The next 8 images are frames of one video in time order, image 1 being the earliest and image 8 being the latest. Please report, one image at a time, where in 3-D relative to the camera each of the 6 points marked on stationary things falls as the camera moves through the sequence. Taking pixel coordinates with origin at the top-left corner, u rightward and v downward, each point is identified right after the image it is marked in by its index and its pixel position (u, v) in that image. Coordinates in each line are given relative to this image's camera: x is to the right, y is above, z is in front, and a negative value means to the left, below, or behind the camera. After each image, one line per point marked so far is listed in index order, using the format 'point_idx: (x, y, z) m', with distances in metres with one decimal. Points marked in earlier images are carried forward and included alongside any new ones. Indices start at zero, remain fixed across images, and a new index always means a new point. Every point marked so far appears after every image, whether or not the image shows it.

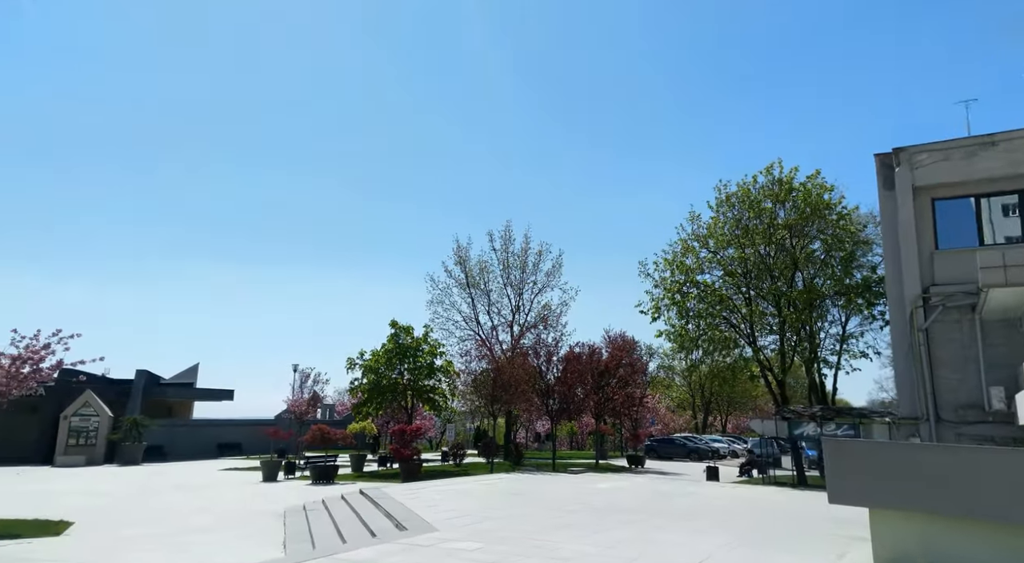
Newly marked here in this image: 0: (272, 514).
0: (-5.0, -4.9, +16.0) m
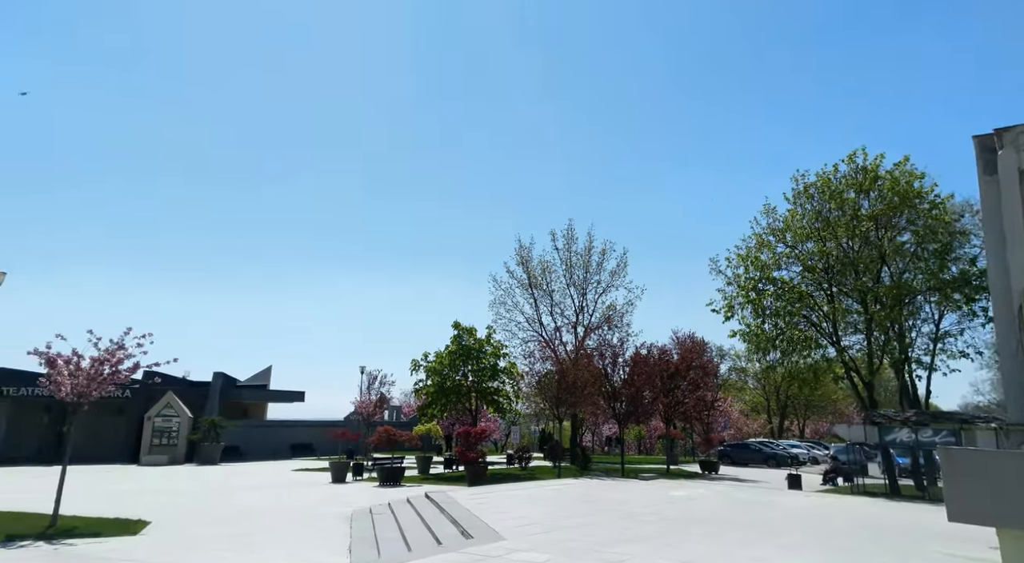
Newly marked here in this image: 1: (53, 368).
0: (-3.6, -5.0, +16.1) m
1: (-9.6, -1.9, +16.0) m
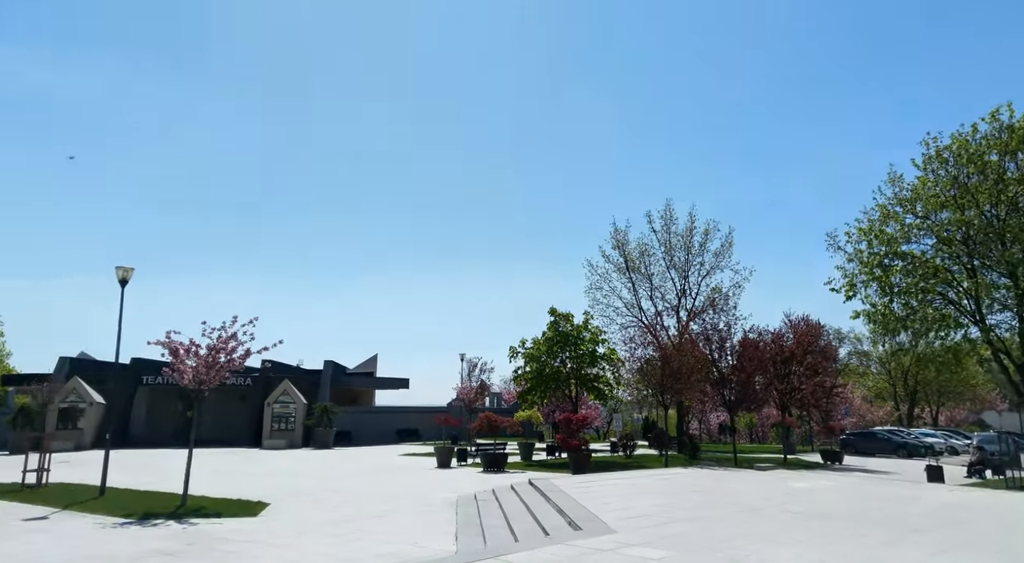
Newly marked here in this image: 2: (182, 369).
0: (-1.4, -4.7, +16.2) m
1: (-7.4, -1.7, +16.8) m
2: (-7.3, -2.0, +16.8) m
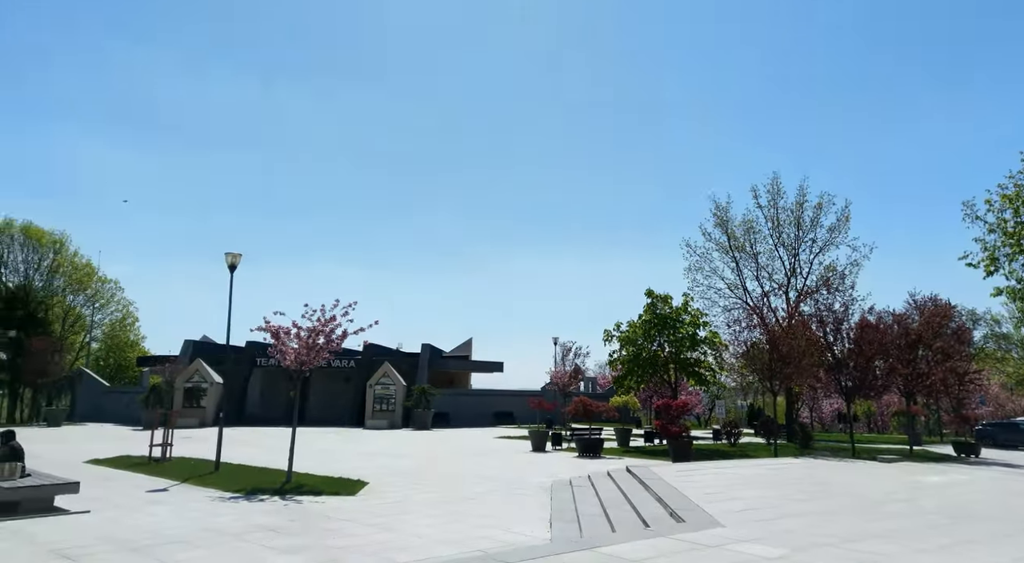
0: (+0.6, -4.3, +15.9) m
1: (-5.3, -1.3, +17.2) m
2: (-5.1, -1.6, +17.2) m
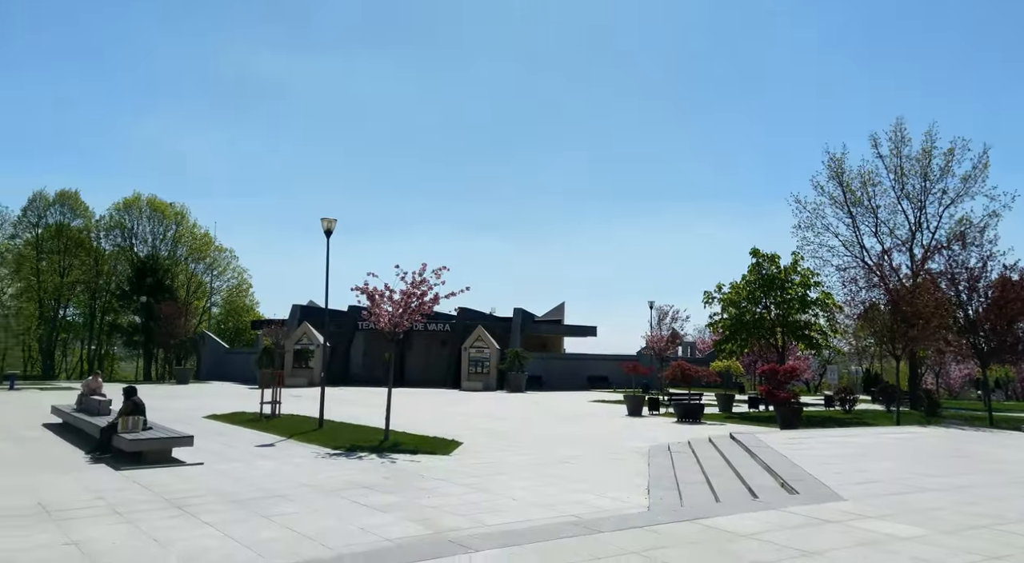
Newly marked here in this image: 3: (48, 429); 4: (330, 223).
0: (+2.6, -3.4, +15.4) m
1: (-3.2, -0.5, +17.3) m
2: (-3.0, -0.7, +17.3) m
3: (-11.1, -3.5, +18.3) m
4: (-4.8, +1.6, +20.0) m
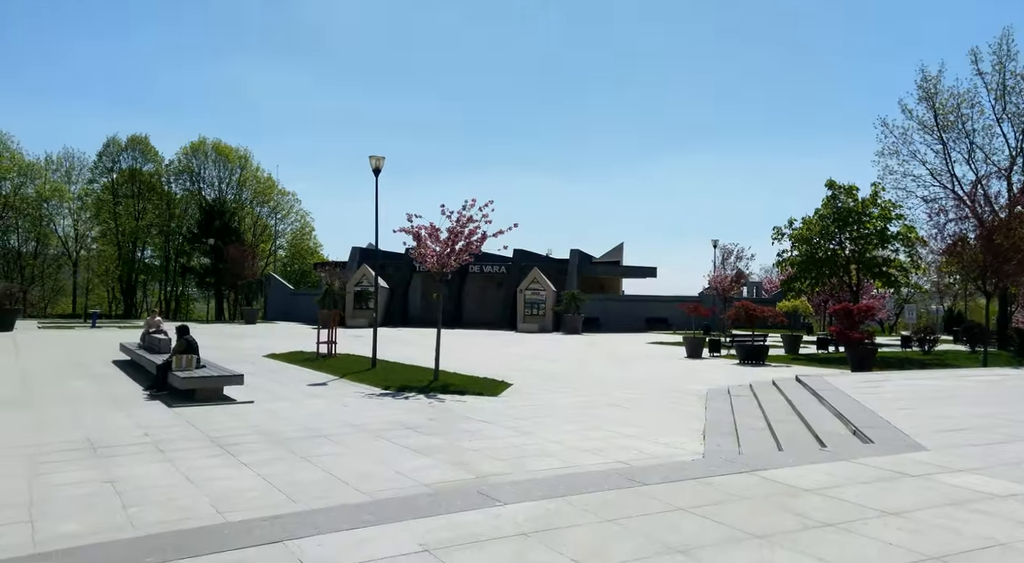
0: (+3.6, -2.2, +14.8) m
1: (-2.0, +0.9, +16.9) m
2: (-1.8, +0.7, +16.9) m
3: (-9.8, -2.1, +18.7) m
4: (-3.4, +3.1, +19.5) m
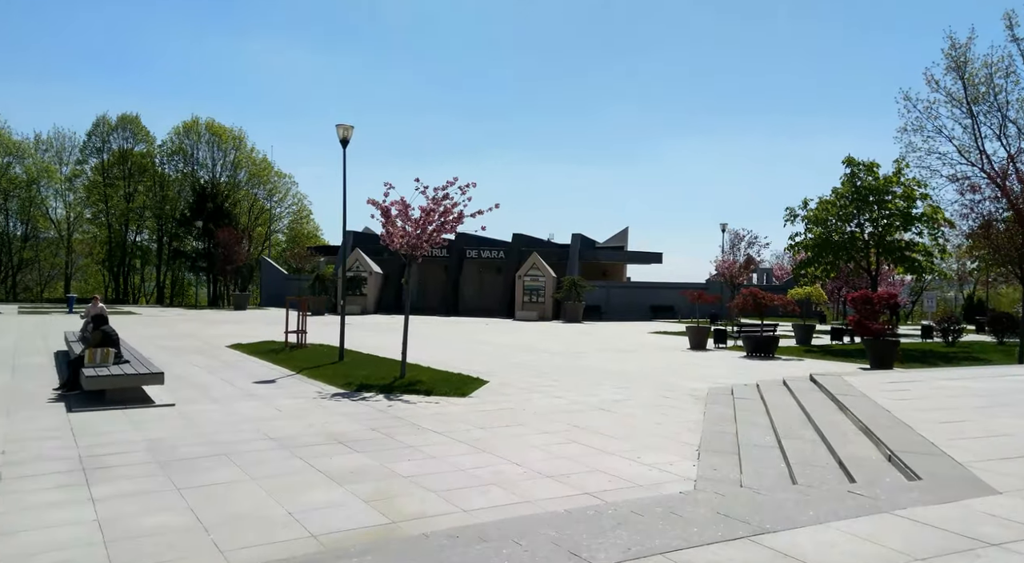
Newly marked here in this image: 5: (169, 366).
0: (+3.1, -1.9, +12.9) m
1: (-2.4, +1.2, +15.0) m
2: (-2.3, +1.0, +15.0) m
3: (-10.3, -1.7, +16.9) m
4: (-3.8, +3.5, +17.6) m
5: (-7.2, -1.8, +16.1) m
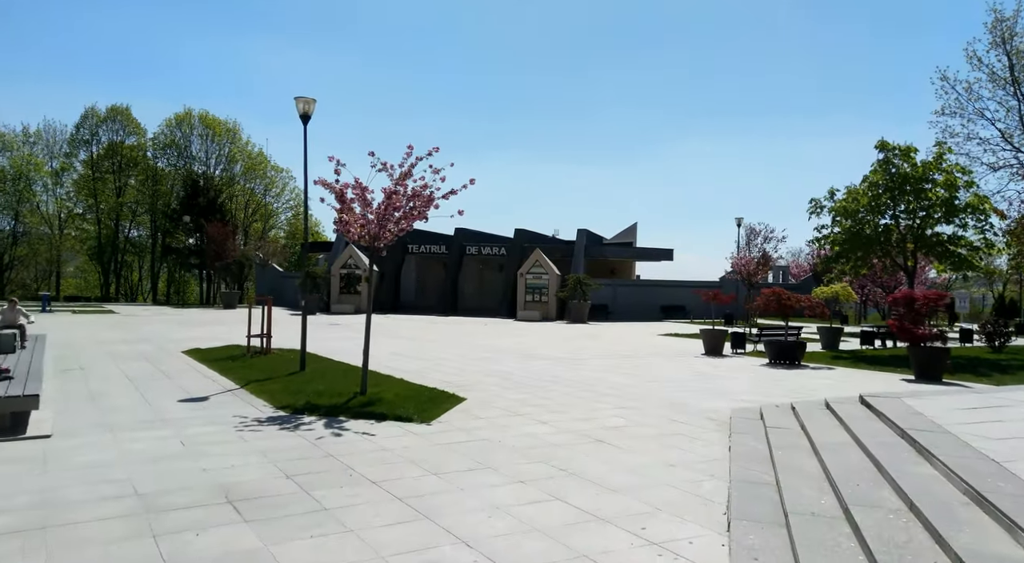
0: (+2.8, -1.9, +10.4) m
1: (-2.7, +1.3, +12.6) m
2: (-2.6, +1.0, +12.6) m
3: (-10.5, -1.6, +14.6) m
4: (-4.0, +3.5, +15.2) m
5: (-7.5, -1.7, +13.7) m
